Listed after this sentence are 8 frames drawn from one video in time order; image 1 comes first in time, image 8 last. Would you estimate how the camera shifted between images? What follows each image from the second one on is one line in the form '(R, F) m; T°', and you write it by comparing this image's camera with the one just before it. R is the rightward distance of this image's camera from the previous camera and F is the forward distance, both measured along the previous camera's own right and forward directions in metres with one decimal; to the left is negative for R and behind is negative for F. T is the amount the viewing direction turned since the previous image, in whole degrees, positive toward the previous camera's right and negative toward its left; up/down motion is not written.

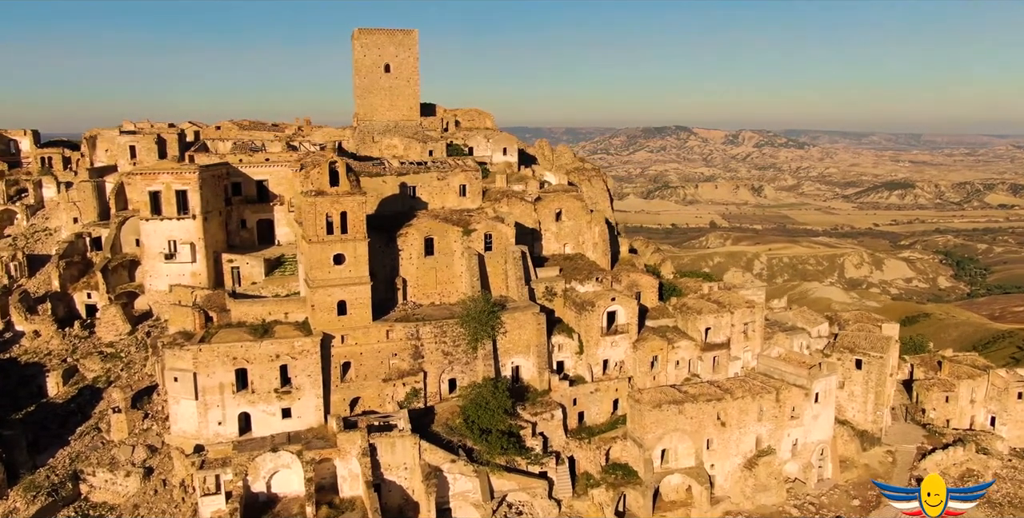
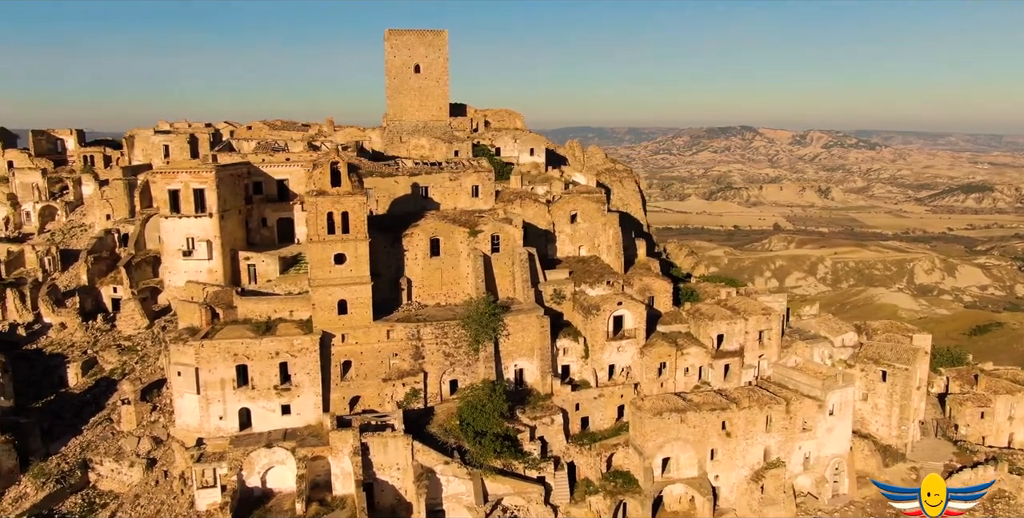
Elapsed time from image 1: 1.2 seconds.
(+2.1, +0.3) m; -4°
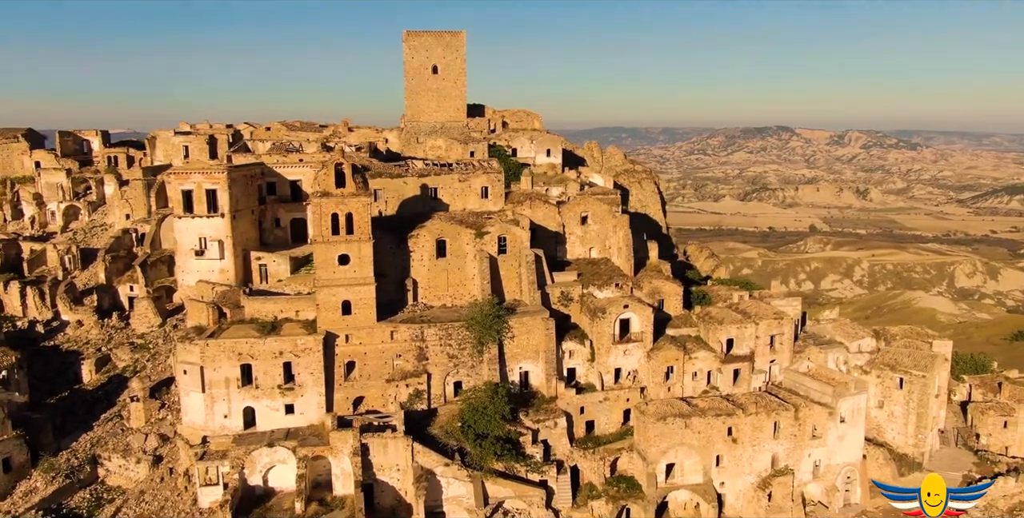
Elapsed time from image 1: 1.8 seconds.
(+1.0, +0.2) m; -2°
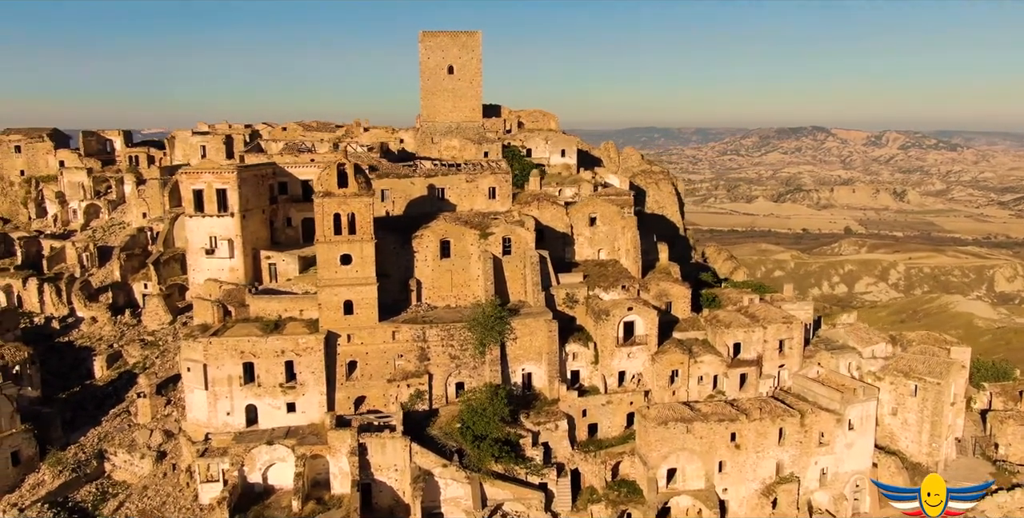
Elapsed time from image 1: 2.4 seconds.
(+1.0, +0.2) m; -2°
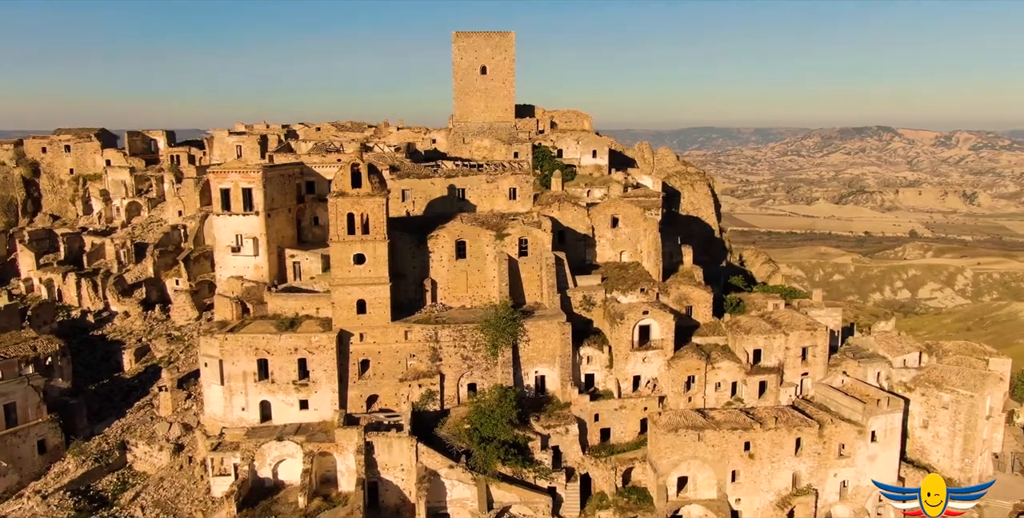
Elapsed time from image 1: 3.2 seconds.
(+1.5, +0.2) m; -4°
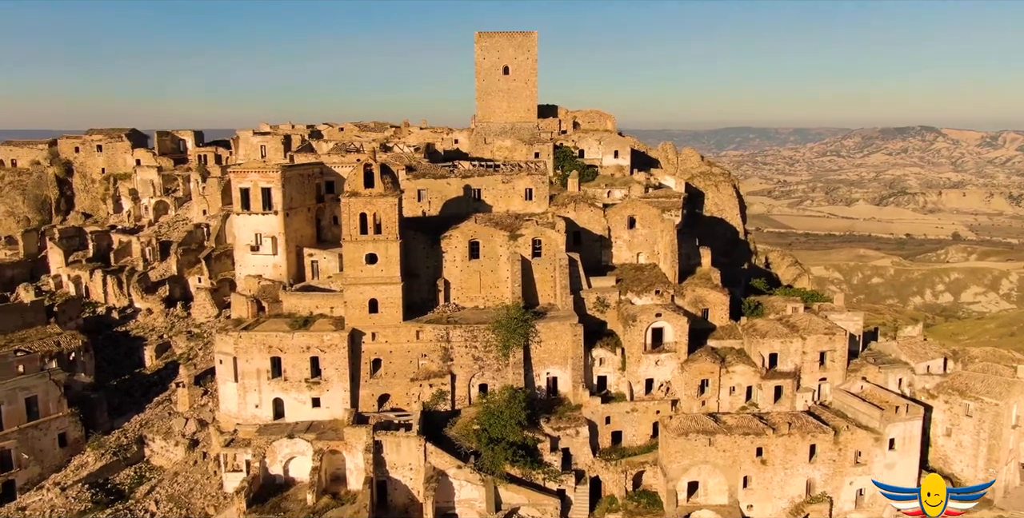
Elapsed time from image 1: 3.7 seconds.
(+0.8, +0.1) m; -2°
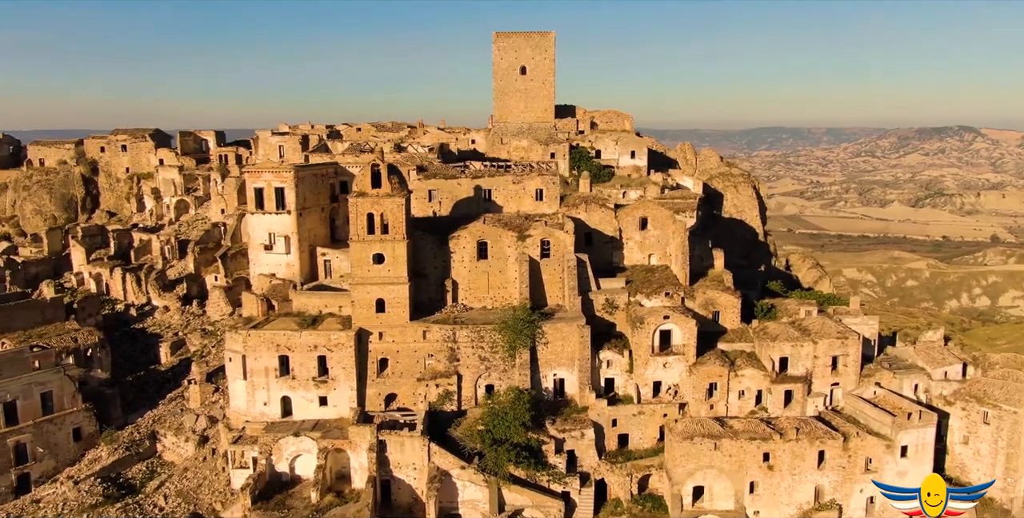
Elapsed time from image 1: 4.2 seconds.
(+0.8, +0.1) m; -2°
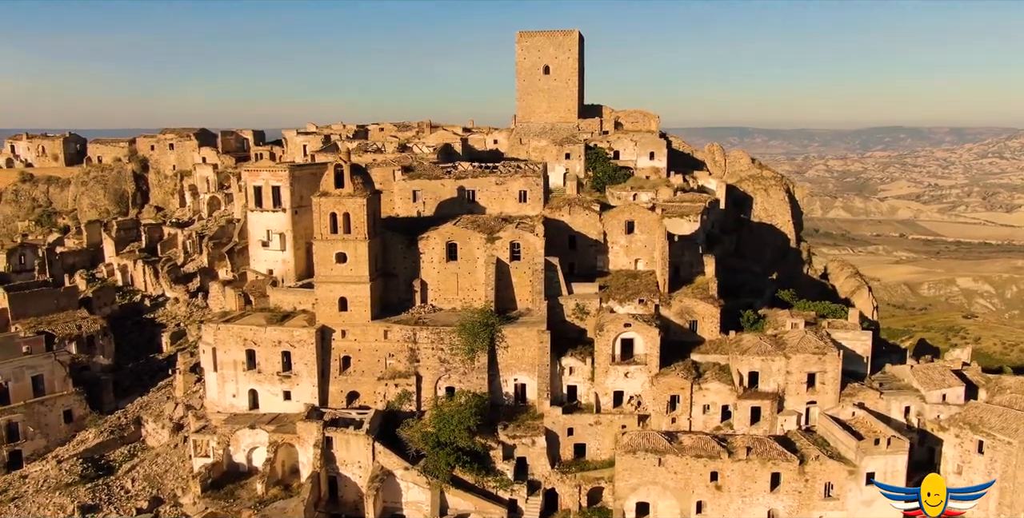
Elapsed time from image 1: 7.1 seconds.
(+5.1, +0.6) m; -7°
